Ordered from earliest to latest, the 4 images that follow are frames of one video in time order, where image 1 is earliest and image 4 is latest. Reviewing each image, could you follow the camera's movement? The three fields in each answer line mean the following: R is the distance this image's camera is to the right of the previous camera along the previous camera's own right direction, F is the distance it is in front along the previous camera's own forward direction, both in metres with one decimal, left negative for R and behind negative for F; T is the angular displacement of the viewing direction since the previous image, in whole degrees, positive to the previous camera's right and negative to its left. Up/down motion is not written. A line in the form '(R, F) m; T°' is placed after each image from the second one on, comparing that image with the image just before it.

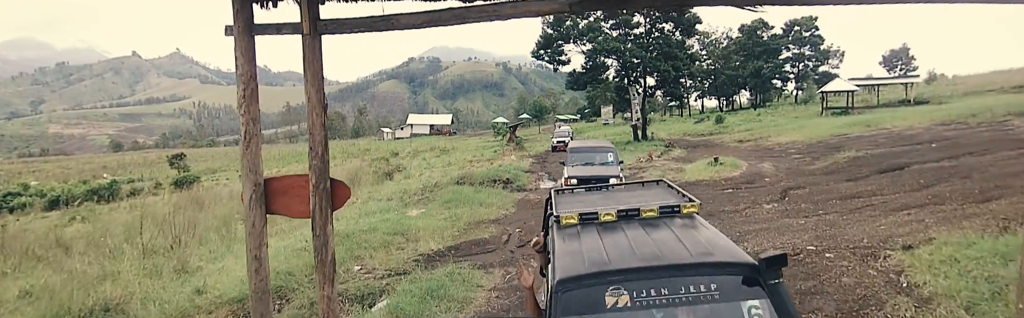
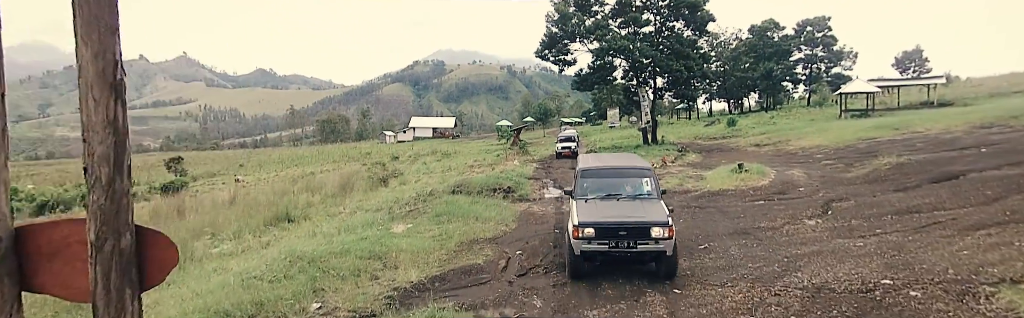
(+0.1, +1.2) m; -1°
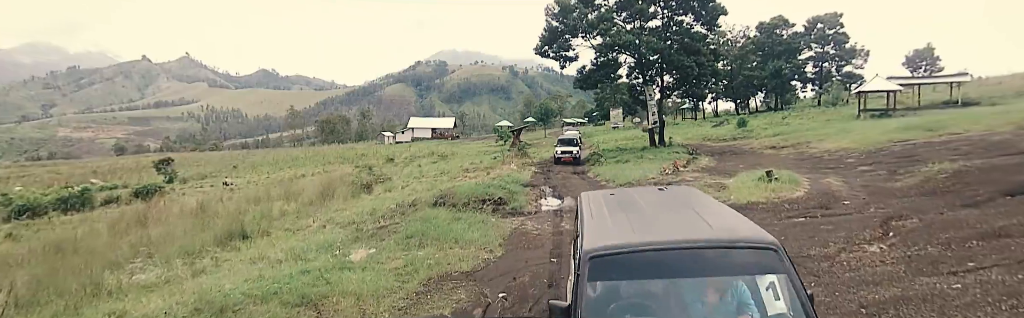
(+0.2, +1.5) m; 0°
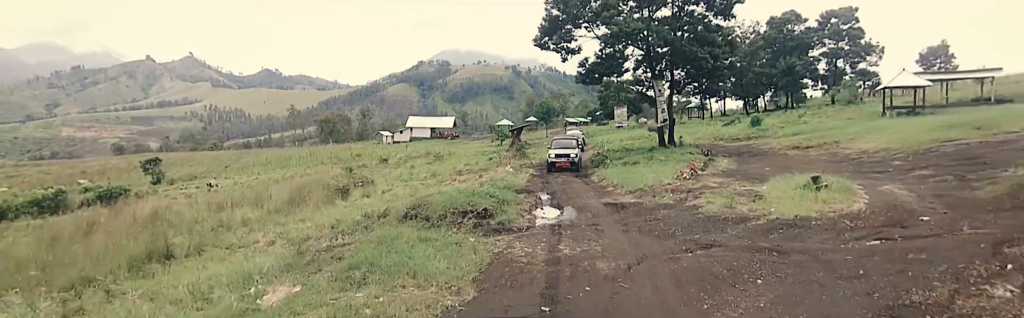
(+0.3, +1.7) m; 0°
